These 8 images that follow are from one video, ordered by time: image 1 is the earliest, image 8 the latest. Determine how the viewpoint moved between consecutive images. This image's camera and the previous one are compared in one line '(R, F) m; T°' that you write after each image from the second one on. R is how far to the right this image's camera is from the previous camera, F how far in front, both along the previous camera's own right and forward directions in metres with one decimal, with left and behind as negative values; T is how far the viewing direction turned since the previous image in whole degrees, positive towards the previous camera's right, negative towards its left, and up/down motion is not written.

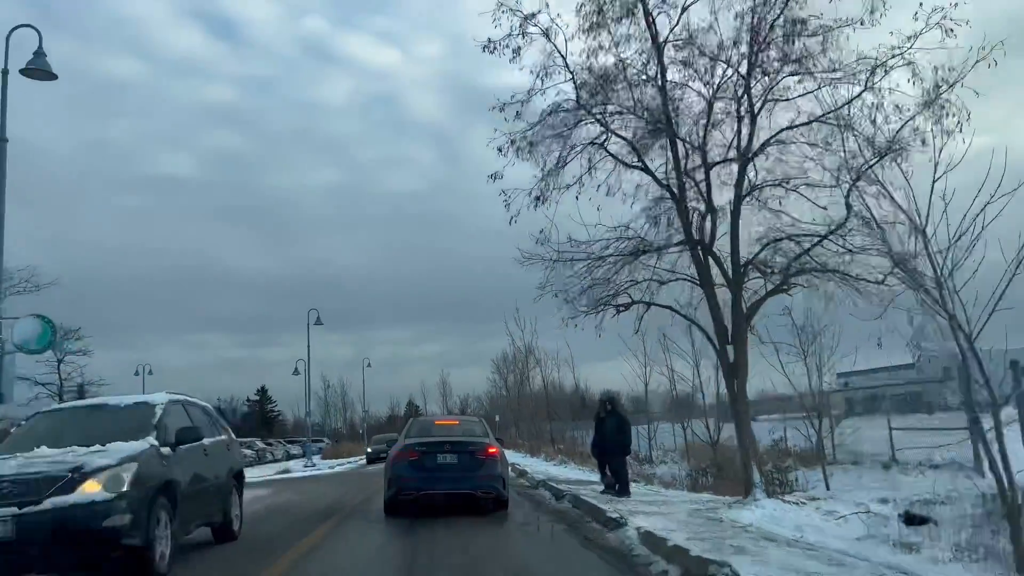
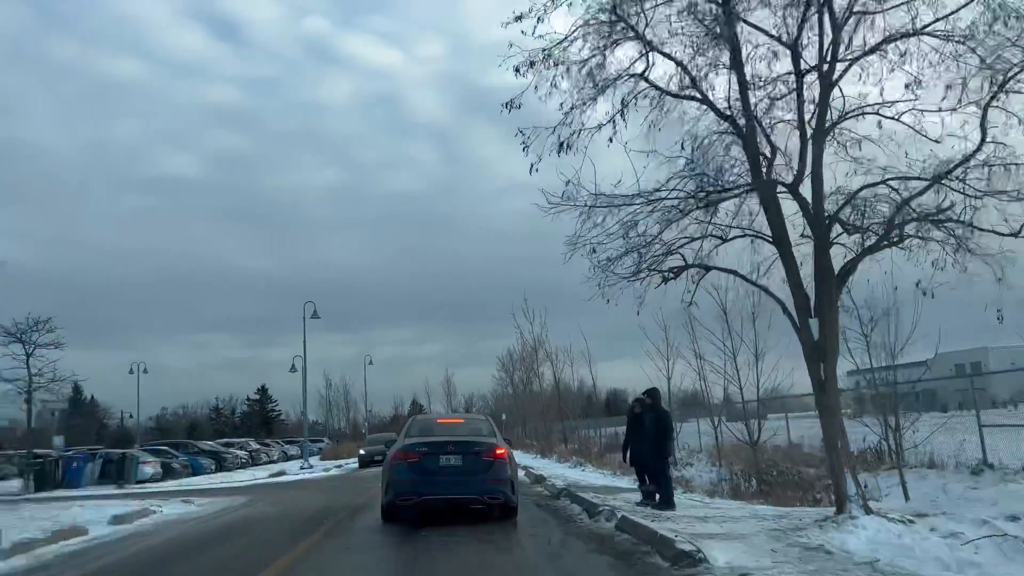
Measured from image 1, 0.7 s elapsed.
(-0.2, +2.5) m; 0°
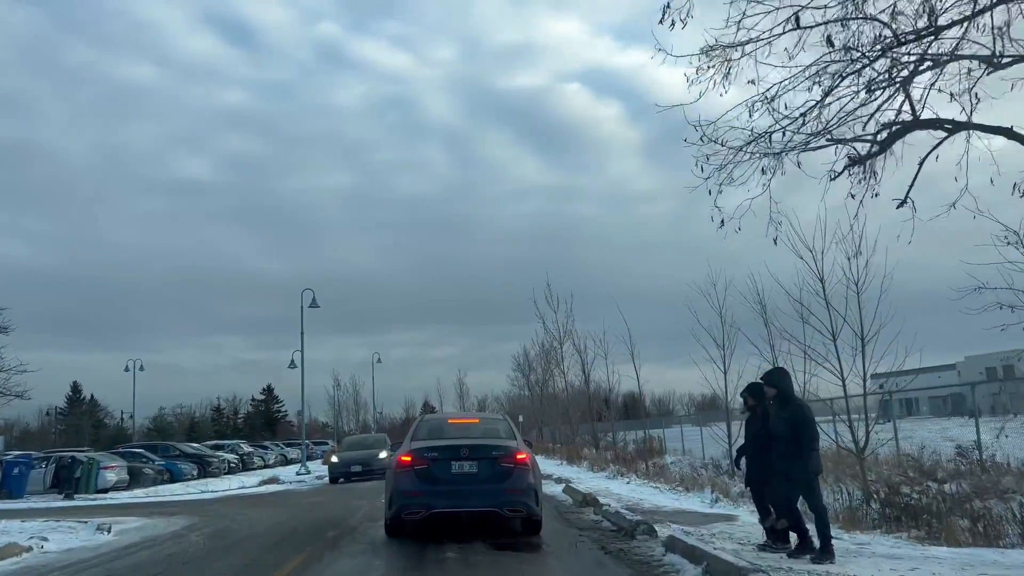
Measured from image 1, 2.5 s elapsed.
(-0.4, +4.4) m; -1°
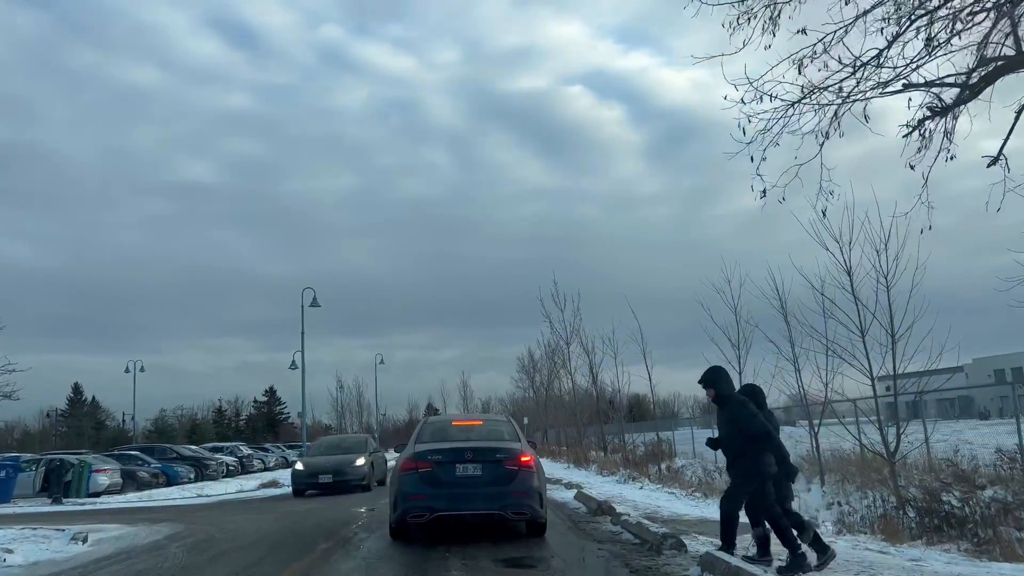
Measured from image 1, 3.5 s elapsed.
(-0.1, +0.9) m; 0°
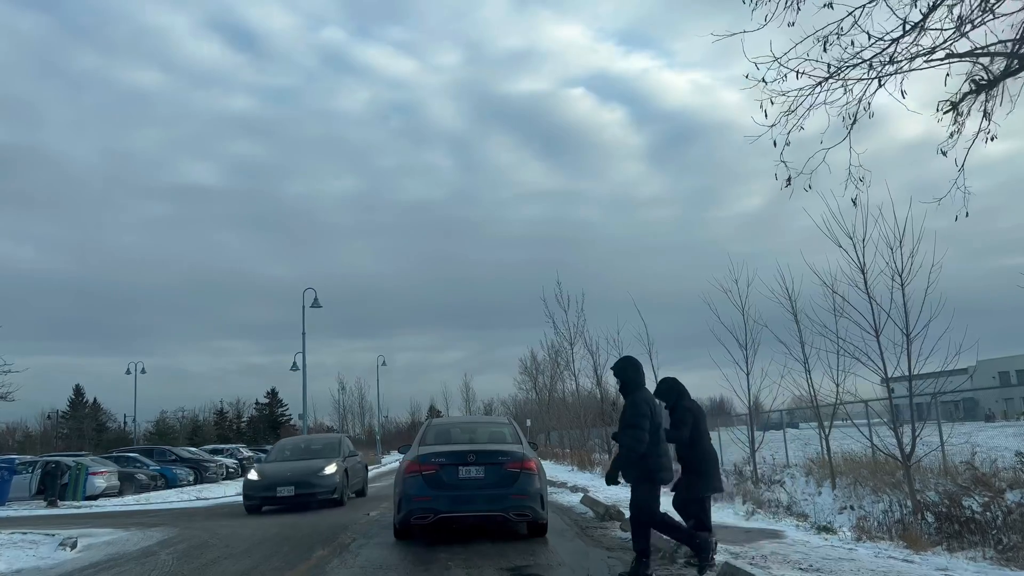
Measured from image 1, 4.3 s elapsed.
(0.0, +0.4) m; 0°
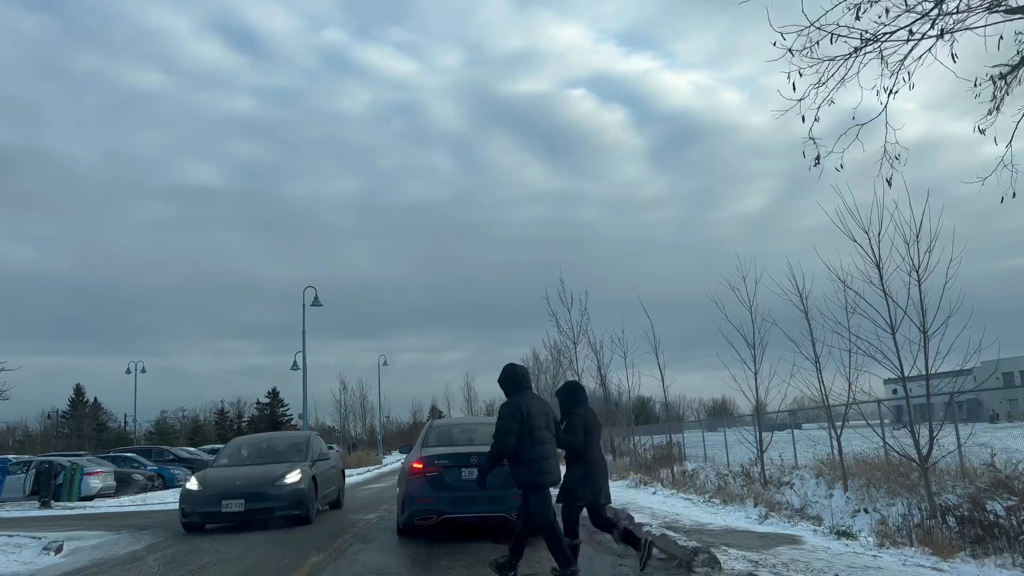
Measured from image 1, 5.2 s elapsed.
(0.0, +0.4) m; 0°
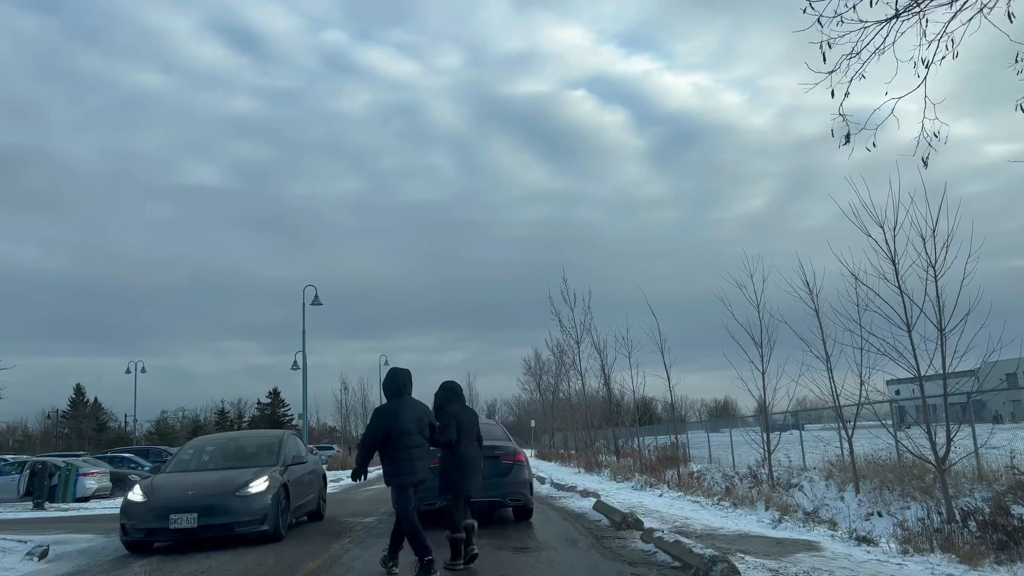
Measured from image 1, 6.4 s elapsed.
(0.0, +0.4) m; 0°
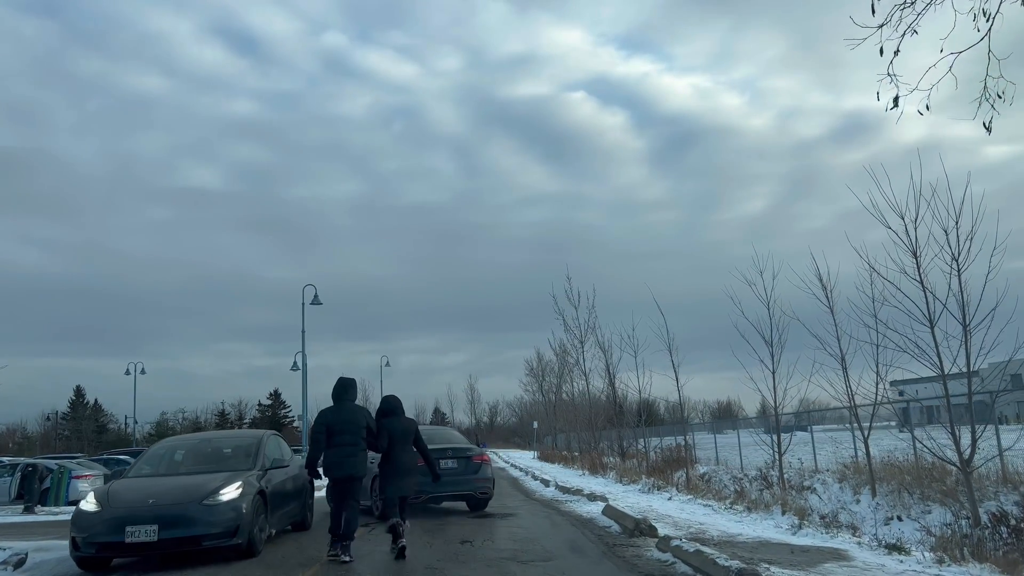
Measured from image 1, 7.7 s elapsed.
(0.0, +0.6) m; 0°
